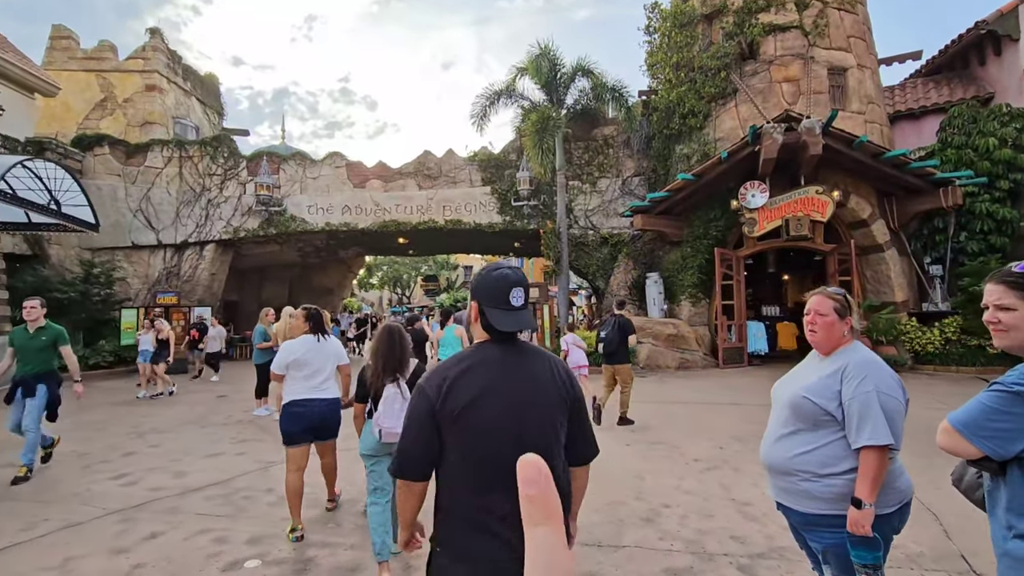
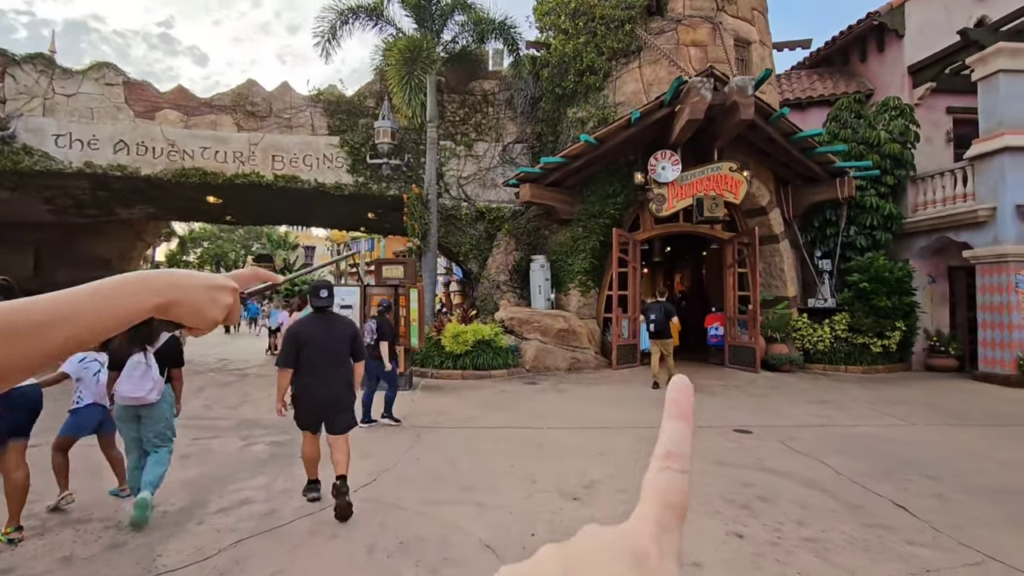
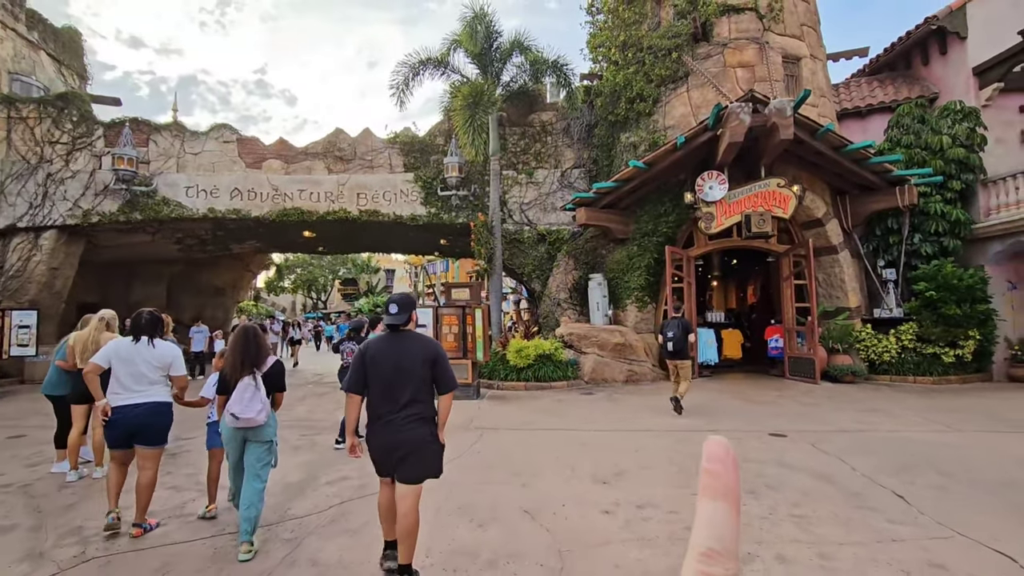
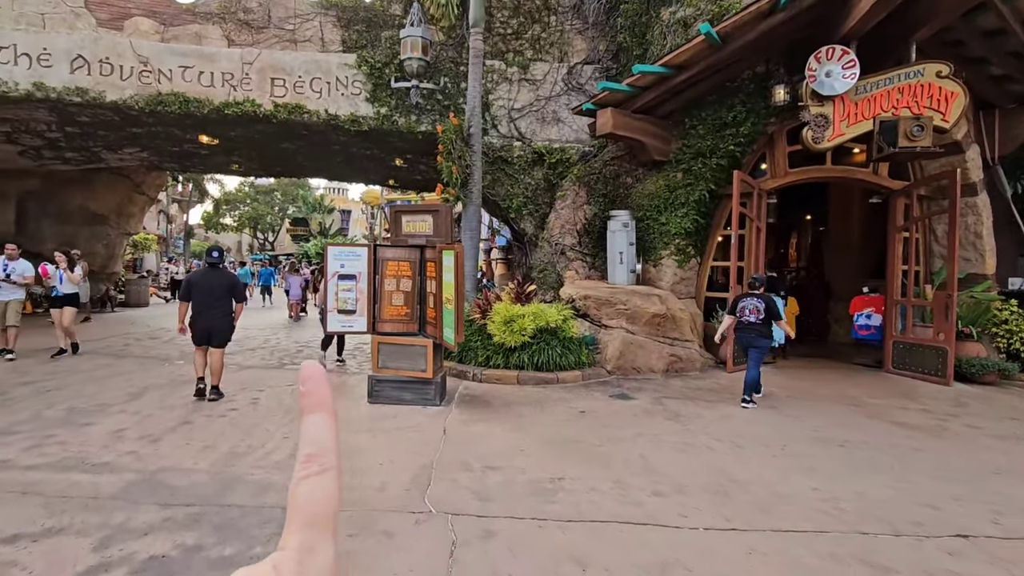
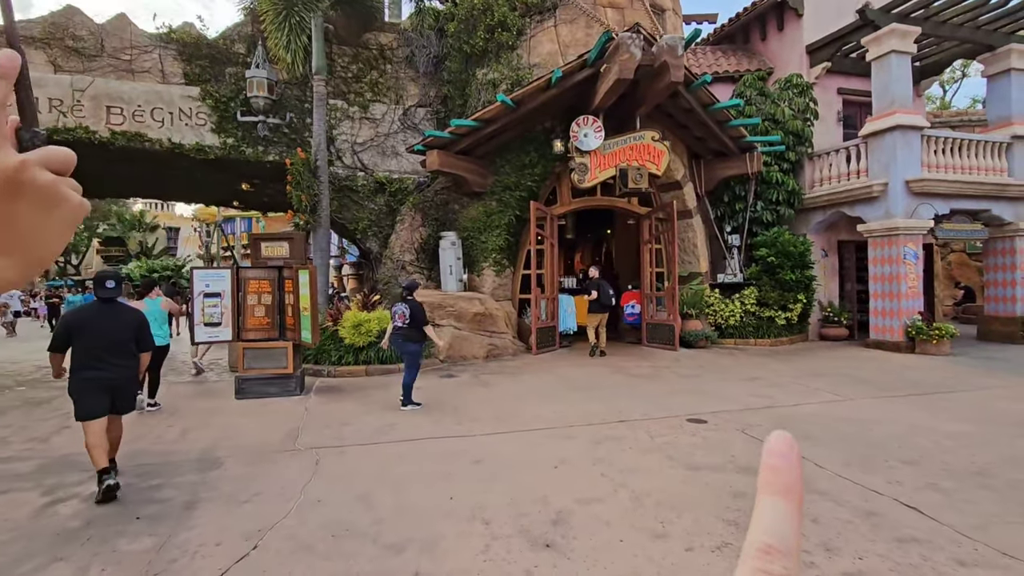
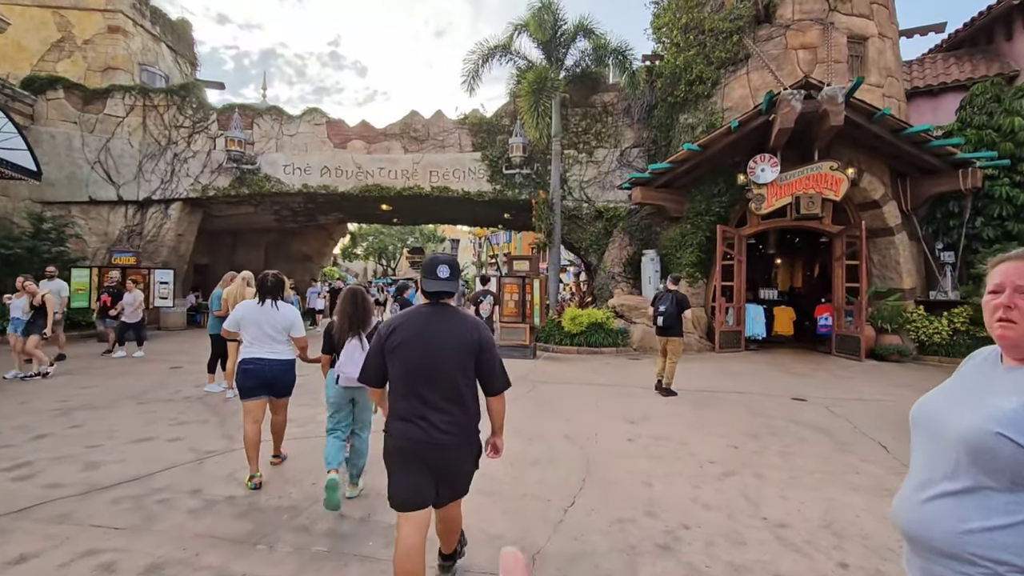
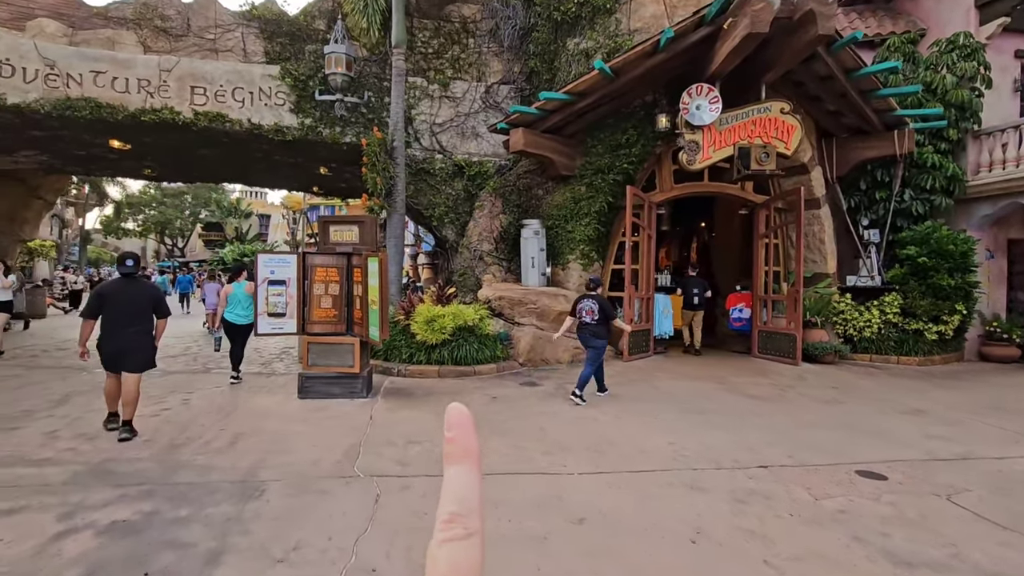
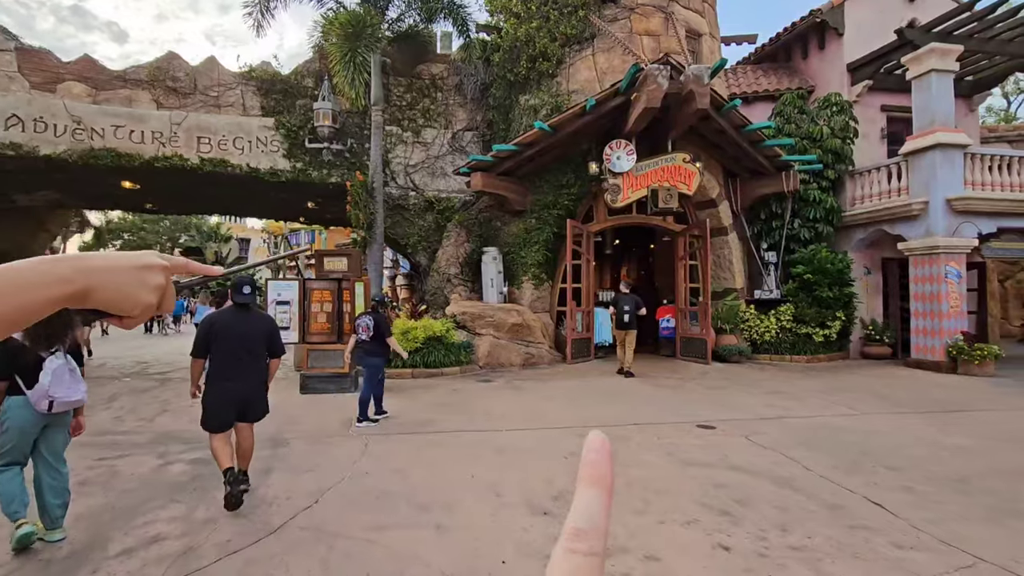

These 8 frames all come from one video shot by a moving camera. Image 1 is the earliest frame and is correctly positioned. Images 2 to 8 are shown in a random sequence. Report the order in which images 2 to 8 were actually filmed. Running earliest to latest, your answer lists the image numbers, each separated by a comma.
6, 3, 2, 8, 5, 7, 4
